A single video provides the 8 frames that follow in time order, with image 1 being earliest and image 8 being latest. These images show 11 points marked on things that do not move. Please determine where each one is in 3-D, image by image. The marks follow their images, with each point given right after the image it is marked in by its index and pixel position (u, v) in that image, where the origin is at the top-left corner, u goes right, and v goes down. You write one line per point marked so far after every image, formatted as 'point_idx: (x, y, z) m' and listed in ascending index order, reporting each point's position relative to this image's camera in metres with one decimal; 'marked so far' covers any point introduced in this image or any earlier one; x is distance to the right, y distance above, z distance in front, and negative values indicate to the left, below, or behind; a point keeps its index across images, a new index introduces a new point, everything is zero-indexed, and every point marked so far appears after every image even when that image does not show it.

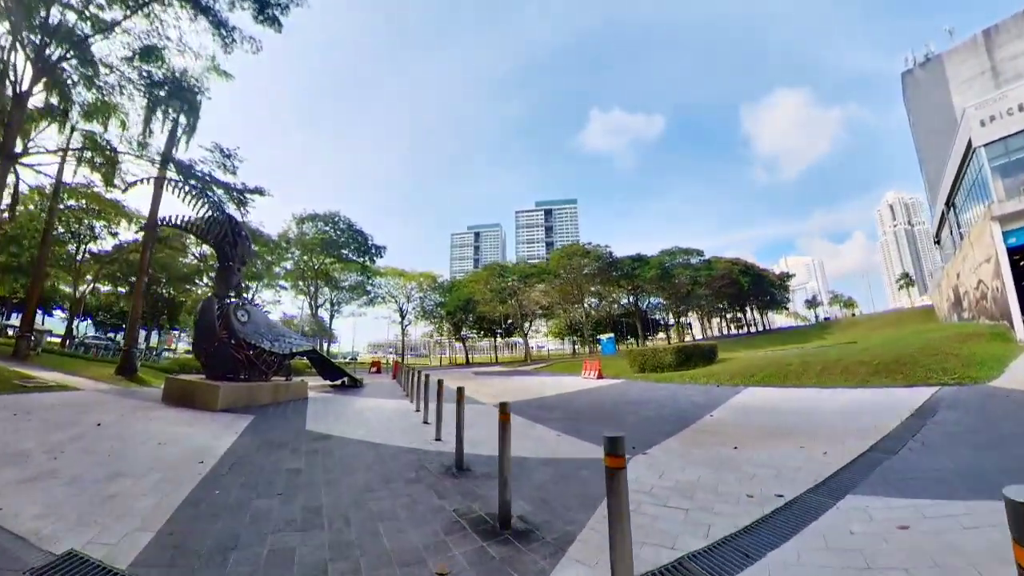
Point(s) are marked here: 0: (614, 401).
0: (+2.6, -2.9, +10.8) m
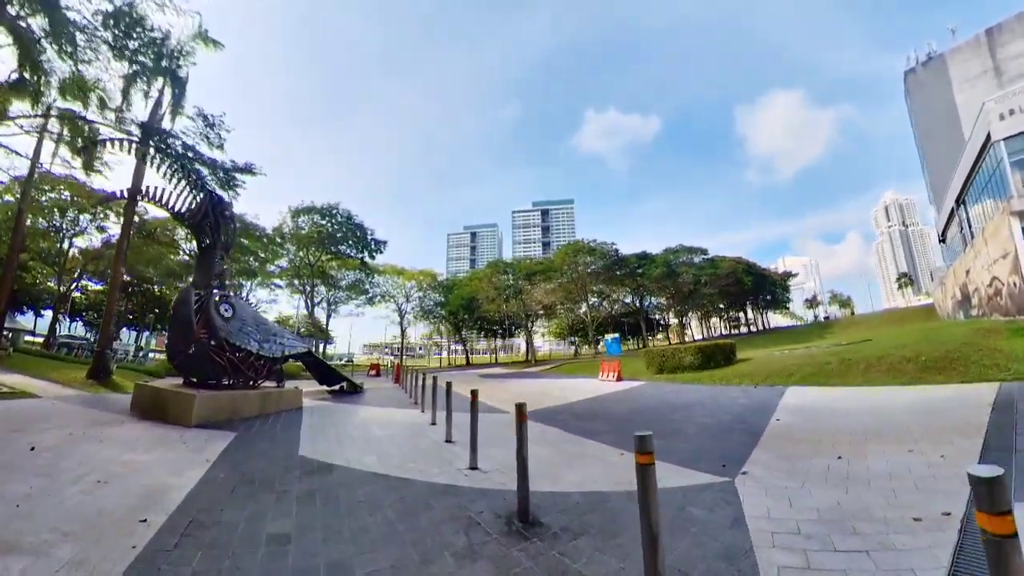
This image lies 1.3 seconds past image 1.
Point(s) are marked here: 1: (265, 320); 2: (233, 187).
0: (+3.1, -2.7, +9.6) m
1: (-5.0, -0.6, +8.5) m
2: (-7.2, +2.7, +10.6) m
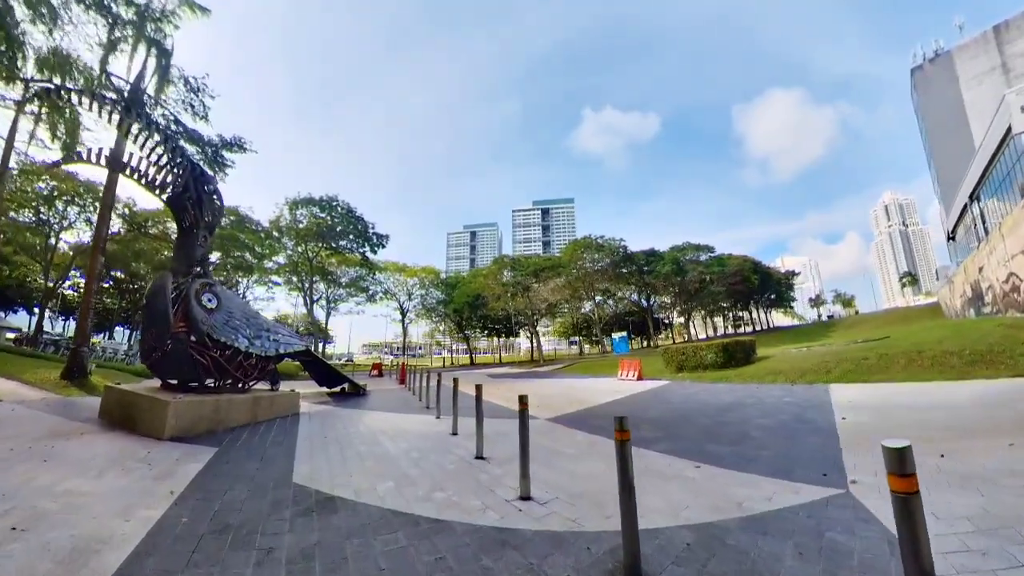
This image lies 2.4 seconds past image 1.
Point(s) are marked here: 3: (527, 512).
0: (+3.6, -2.5, +8.6) m
1: (-4.6, -0.4, +7.4) m
2: (-6.7, +2.9, +9.6) m
3: (+0.1, -1.6, +3.1) m
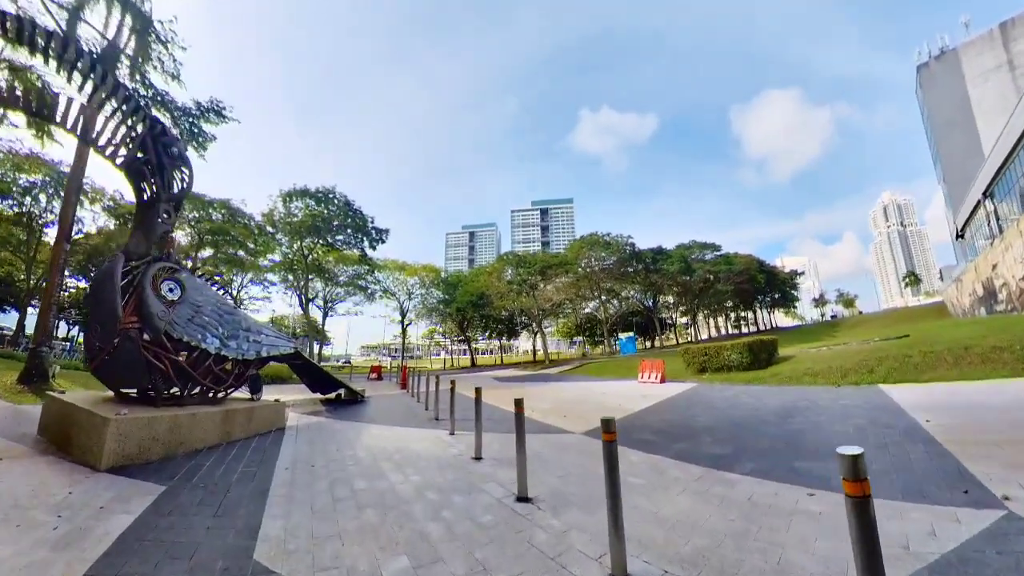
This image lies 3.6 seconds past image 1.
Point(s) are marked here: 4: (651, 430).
0: (+4.0, -2.4, +7.4) m
1: (-4.1, -0.3, +6.2) m
2: (-6.3, +3.0, +8.4) m
3: (+0.5, -1.5, +1.9) m
4: (+2.2, -2.3, +6.7) m
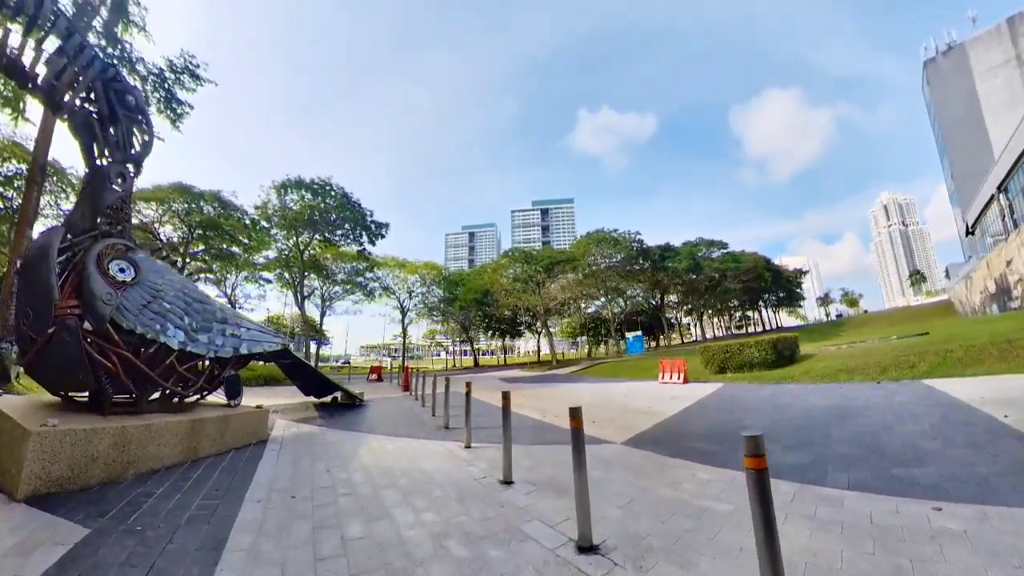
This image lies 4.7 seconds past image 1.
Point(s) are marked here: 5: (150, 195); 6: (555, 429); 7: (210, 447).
0: (+4.3, -2.2, +6.4) m
1: (-3.8, -0.1, +5.2) m
2: (-6.0, +3.2, +7.4) m
3: (+0.9, -1.3, +0.9) m
4: (+2.6, -2.1, +5.7) m
5: (-15.2, +4.0, +17.6) m
6: (+0.6, -2.1, +6.1) m
7: (-3.3, -1.7, +4.5) m
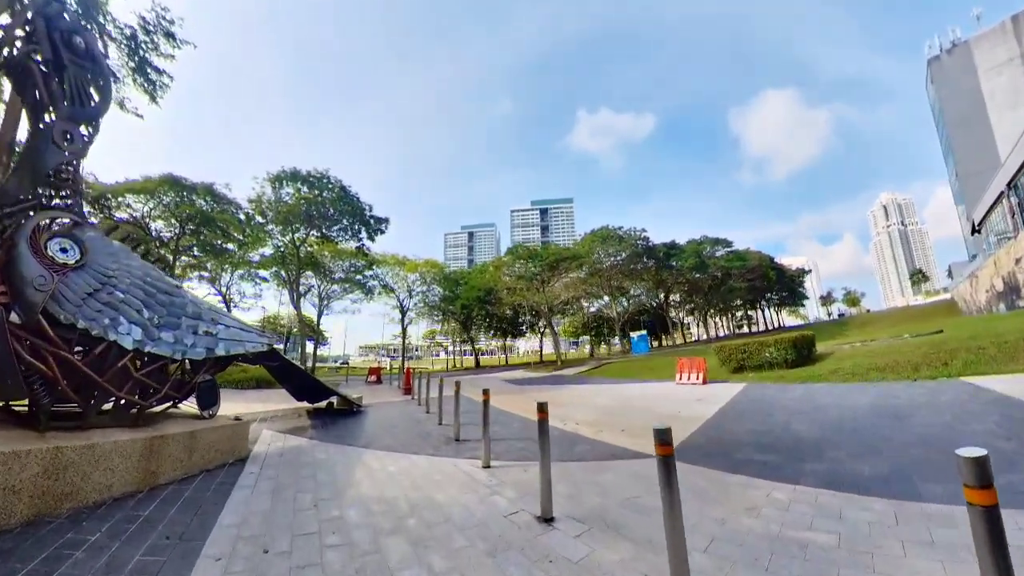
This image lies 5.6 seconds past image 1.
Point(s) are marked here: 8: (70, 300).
0: (+4.6, -2.0, +5.6) m
1: (-3.6, 0.0, +4.4) m
2: (-5.7, +3.3, +6.6) m
3: (+1.1, -1.2, +0.1) m
4: (+2.8, -2.0, +5.0) m
5: (-15.0, +4.1, +16.7) m
6: (+0.9, -2.0, +5.3) m
7: (-3.0, -1.6, +3.7) m
8: (-3.5, -0.1, +3.4) m
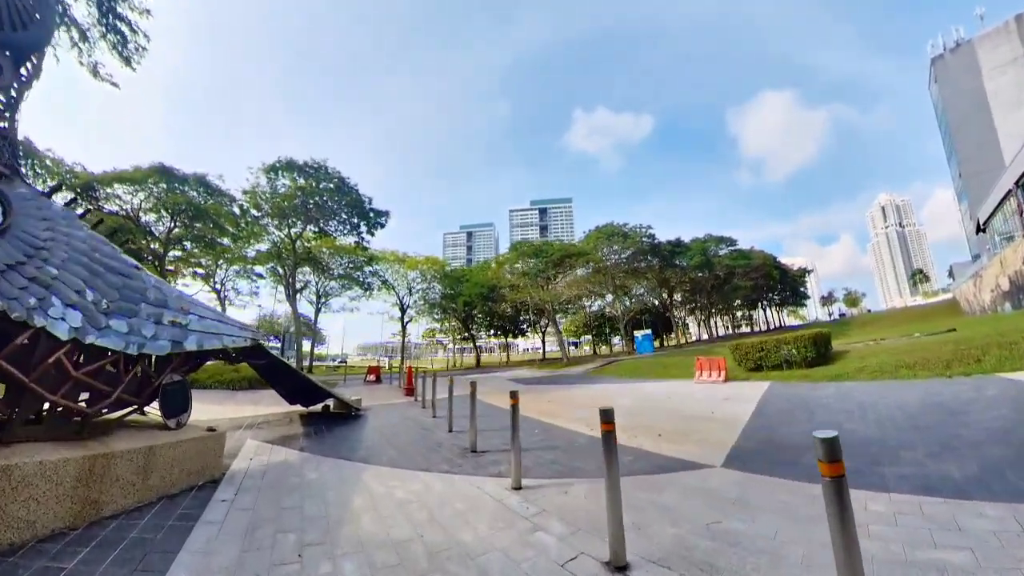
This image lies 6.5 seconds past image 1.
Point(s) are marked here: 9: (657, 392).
0: (+4.9, -1.9, +4.9) m
1: (-3.3, +0.2, +3.6) m
2: (-5.4, +3.4, +5.8) m
3: (+1.4, -1.0, -0.7) m
4: (+3.1, -1.8, +4.2) m
5: (-14.7, +4.3, +15.9) m
6: (+1.2, -1.8, +4.6) m
7: (-2.7, -1.5, +3.0) m
8: (-3.2, 0.0, +2.6) m
9: (+3.3, -2.5, +9.7) m
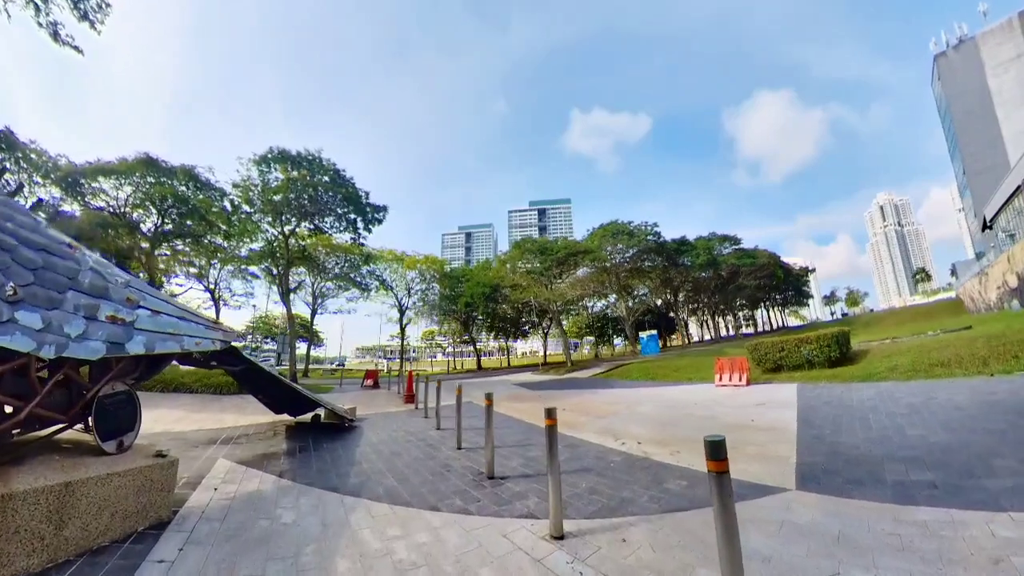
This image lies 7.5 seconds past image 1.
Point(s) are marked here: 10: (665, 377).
0: (+5.1, -1.8, +4.1) m
1: (-3.1, +0.3, +2.9) m
2: (-5.2, +3.5, +5.0) m
3: (+1.7, -0.9, -1.4) m
4: (+3.3, -1.7, +3.4) m
5: (-14.6, +4.3, +15.1) m
6: (+1.4, -1.7, +3.8) m
7: (-2.5, -1.4, +2.2) m
8: (-3.0, +0.1, +1.8) m
9: (+3.5, -2.4, +8.9) m
10: (+4.9, -2.9, +13.6) m
